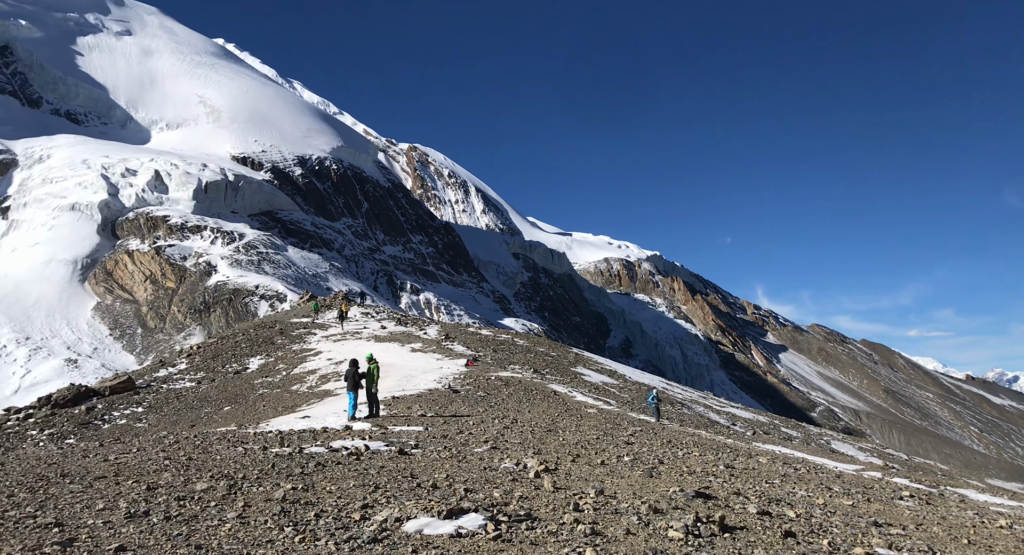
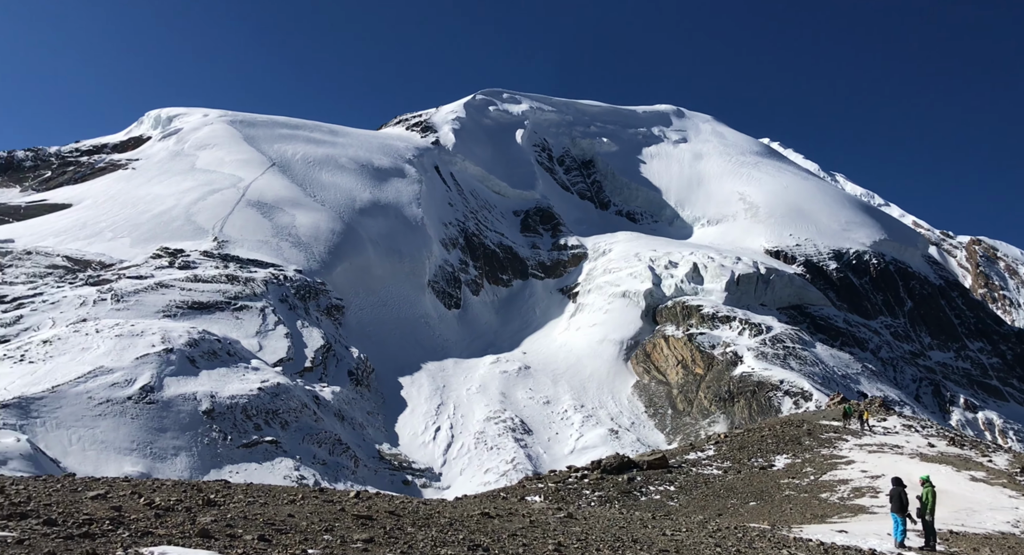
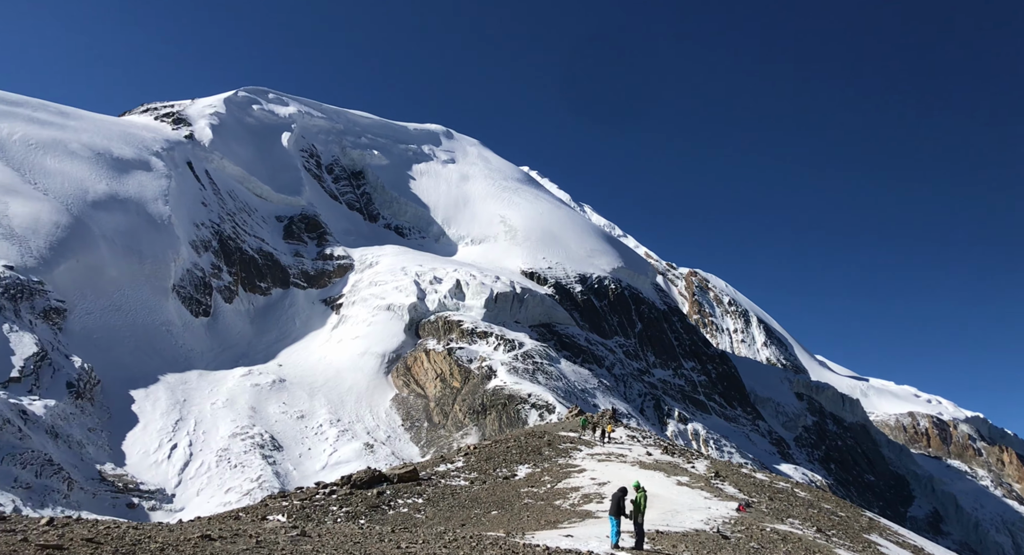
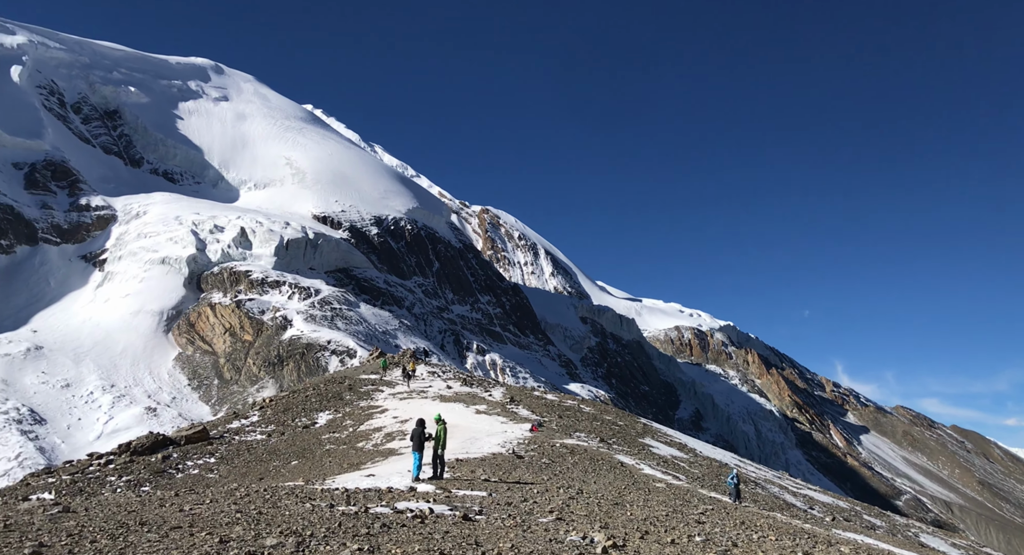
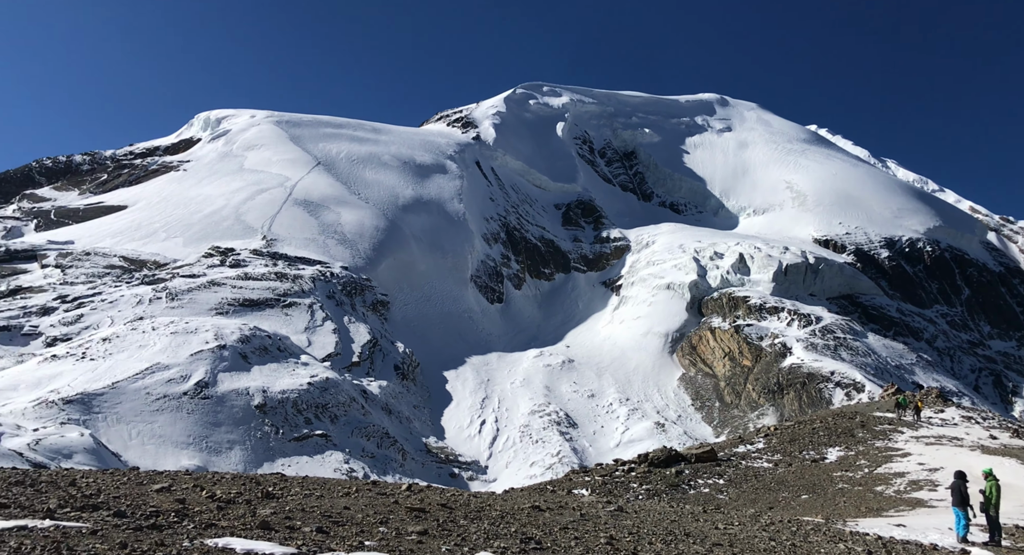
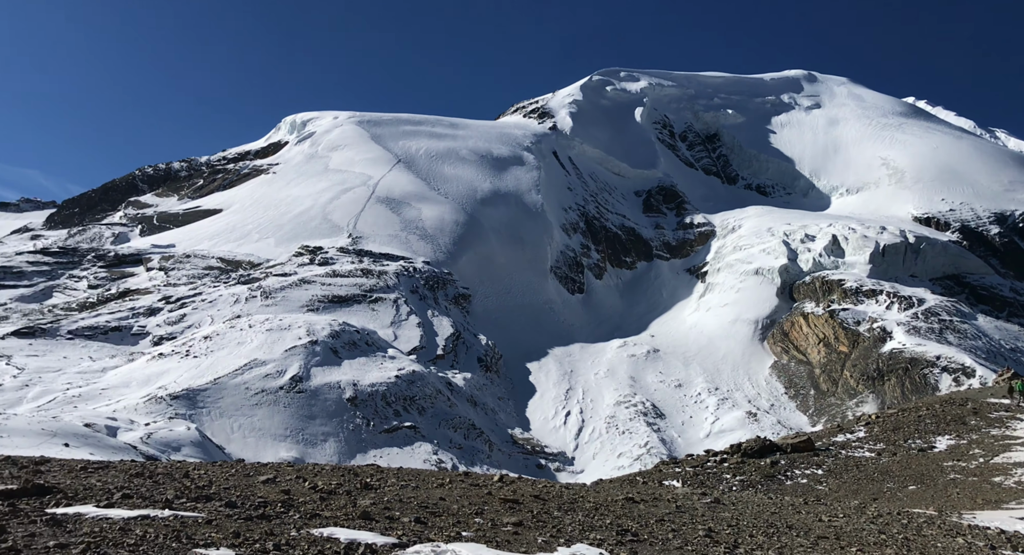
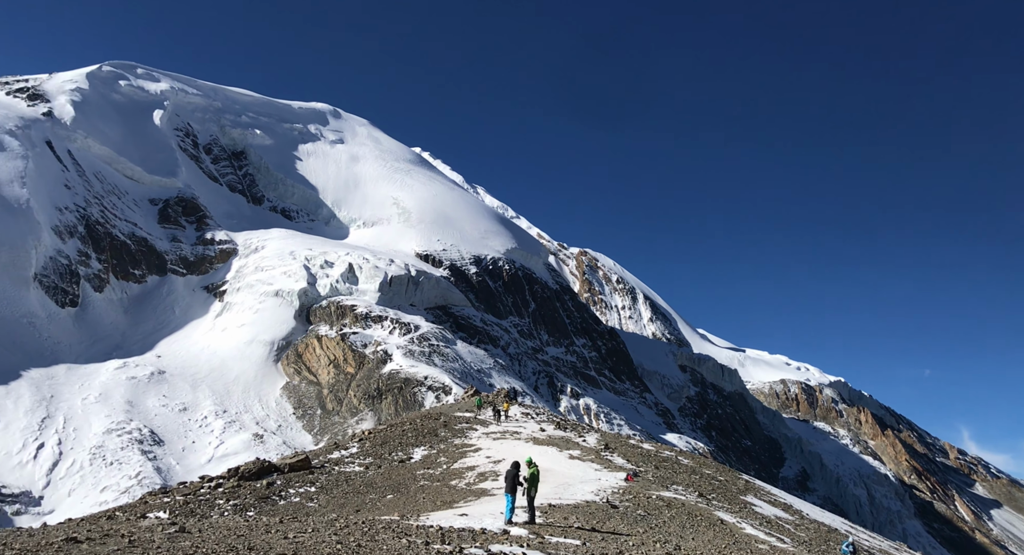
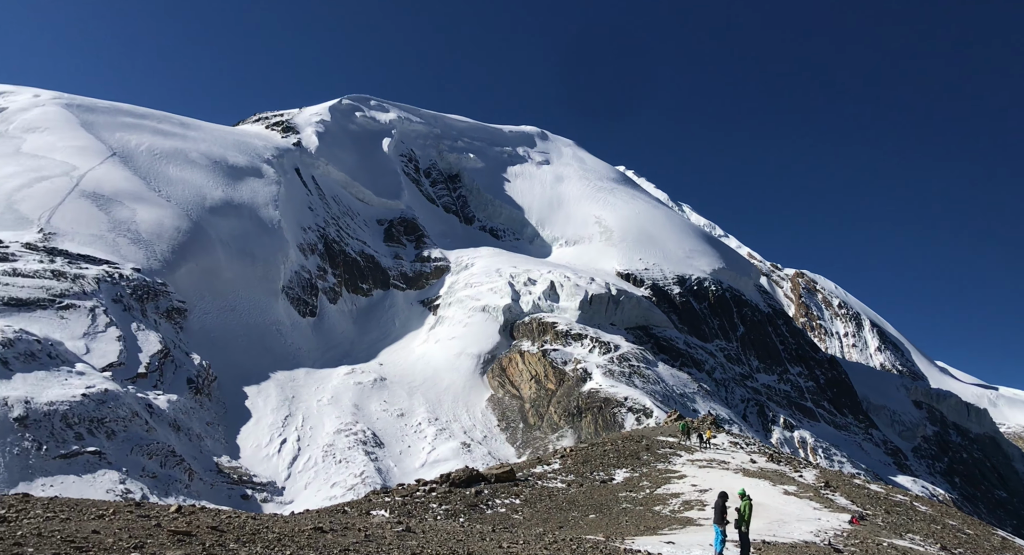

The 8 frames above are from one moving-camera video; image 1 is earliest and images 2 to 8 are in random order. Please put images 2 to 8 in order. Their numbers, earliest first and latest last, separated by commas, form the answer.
4, 7, 3, 8, 2, 5, 6
